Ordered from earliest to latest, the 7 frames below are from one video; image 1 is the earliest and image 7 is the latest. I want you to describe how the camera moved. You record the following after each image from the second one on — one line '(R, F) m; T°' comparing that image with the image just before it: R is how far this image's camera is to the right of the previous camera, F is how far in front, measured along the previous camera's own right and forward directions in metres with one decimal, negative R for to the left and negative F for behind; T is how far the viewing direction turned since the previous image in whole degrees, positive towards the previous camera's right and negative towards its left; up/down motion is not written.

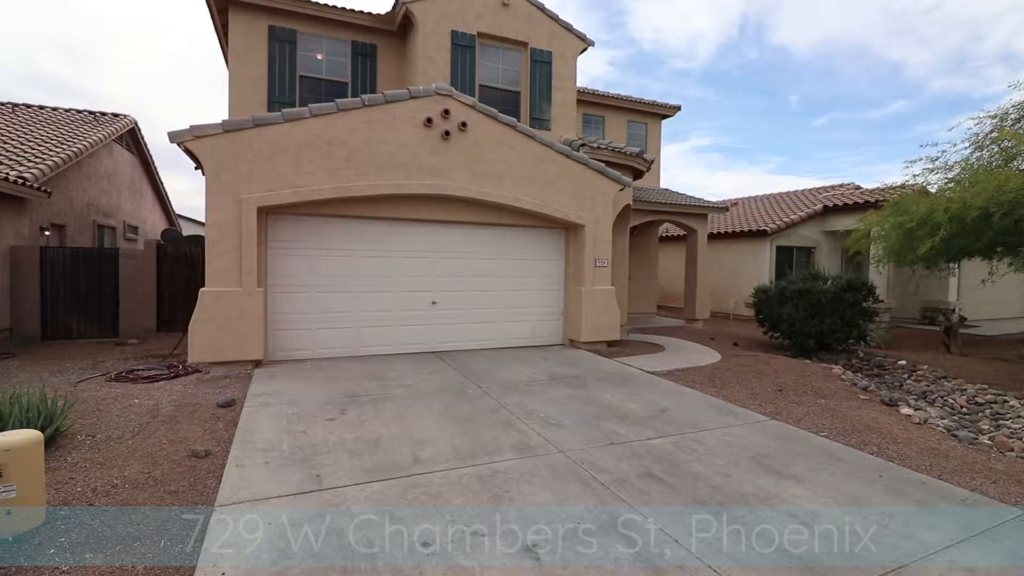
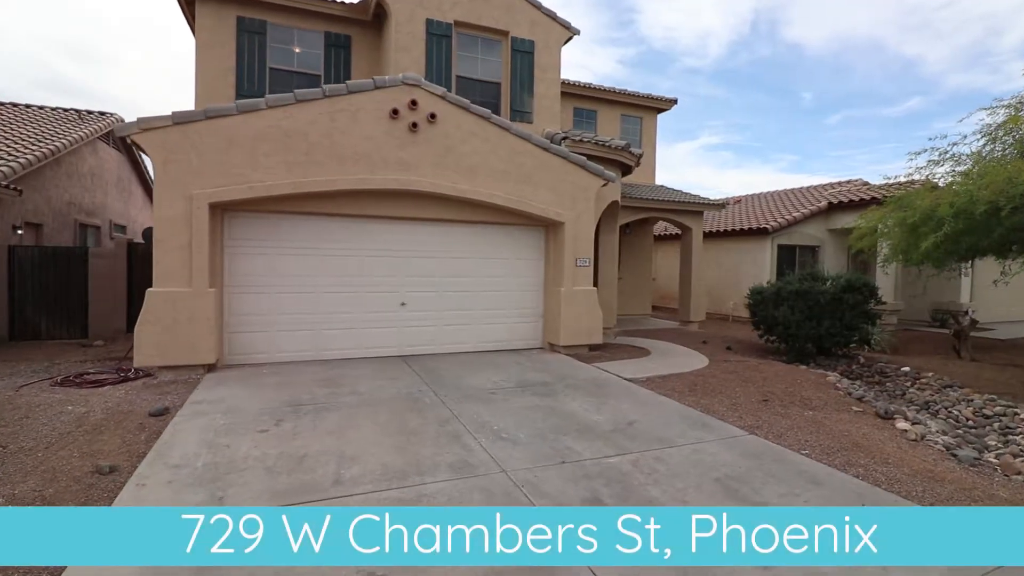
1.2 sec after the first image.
(+0.7, +0.5) m; -1°
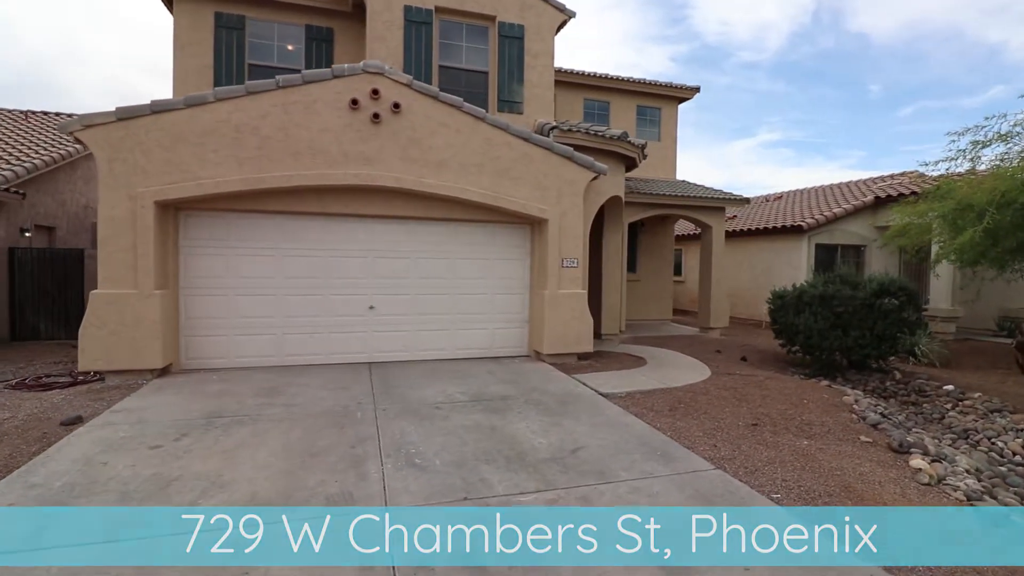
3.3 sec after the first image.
(+1.3, +0.9) m; -6°
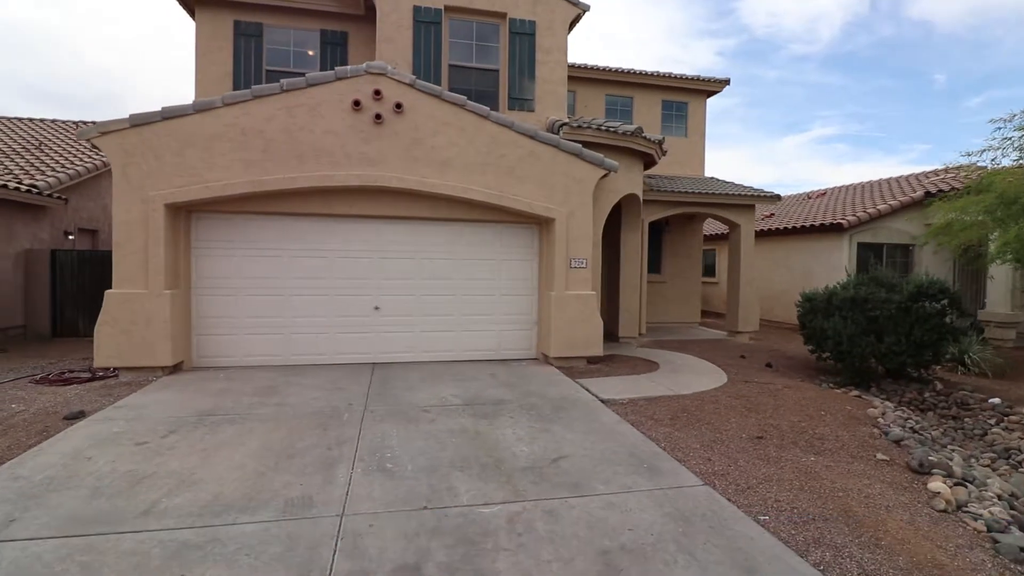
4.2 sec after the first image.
(+0.6, +0.2) m; -5°
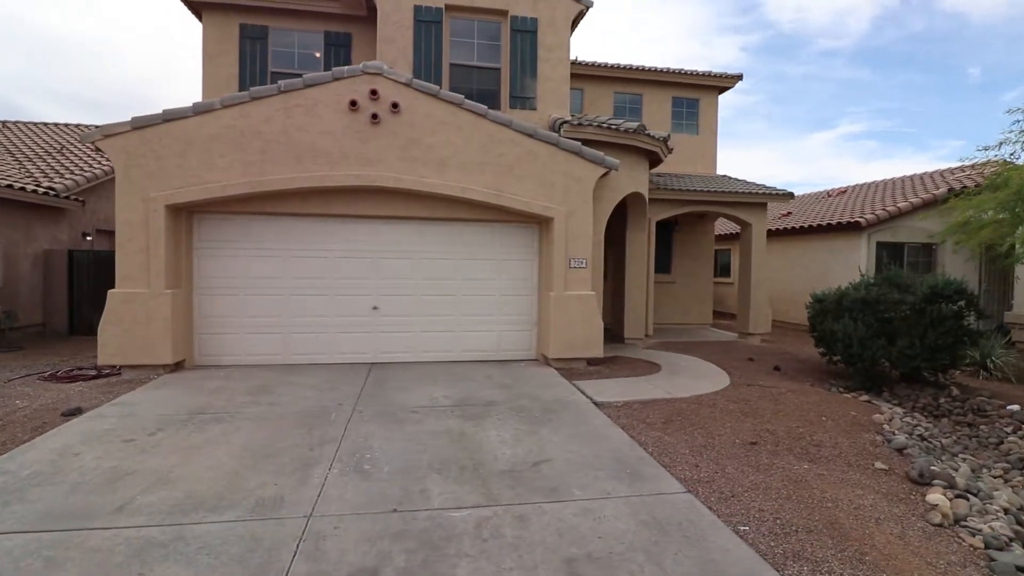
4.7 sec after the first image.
(+0.4, +0.1) m; -2°
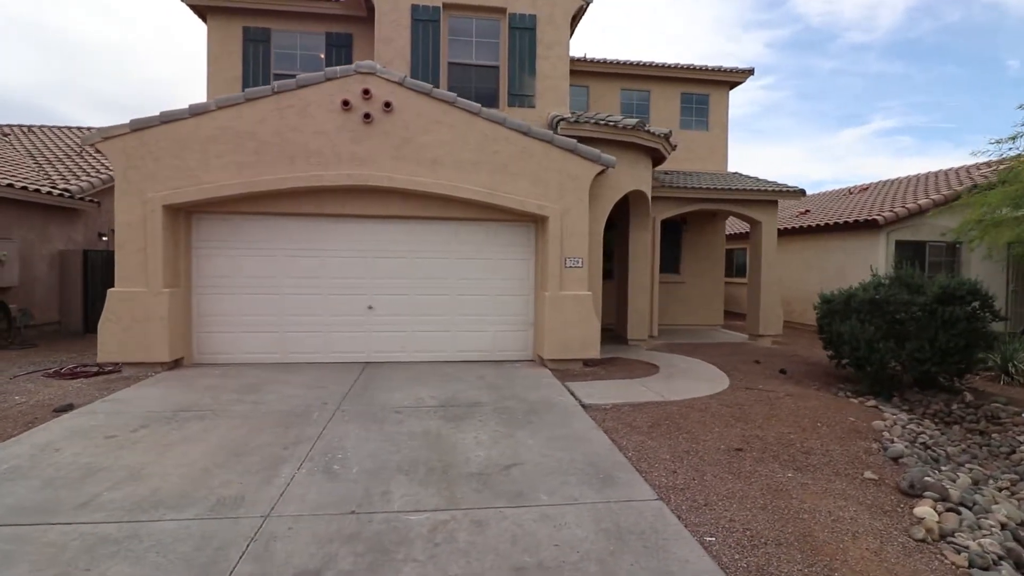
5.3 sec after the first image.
(+0.5, +0.1) m; -3°
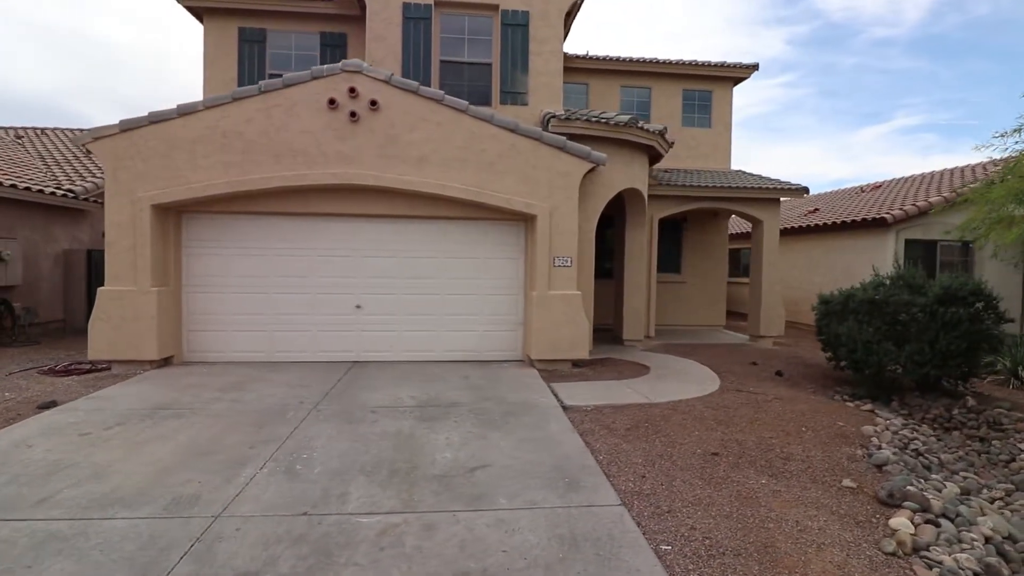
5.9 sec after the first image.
(+0.5, +0.1) m; -2°
